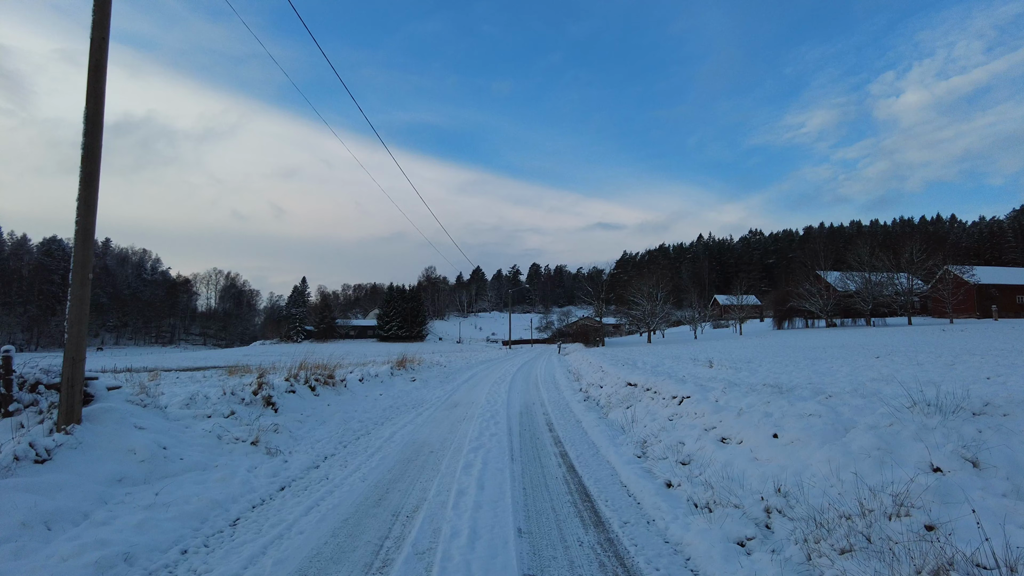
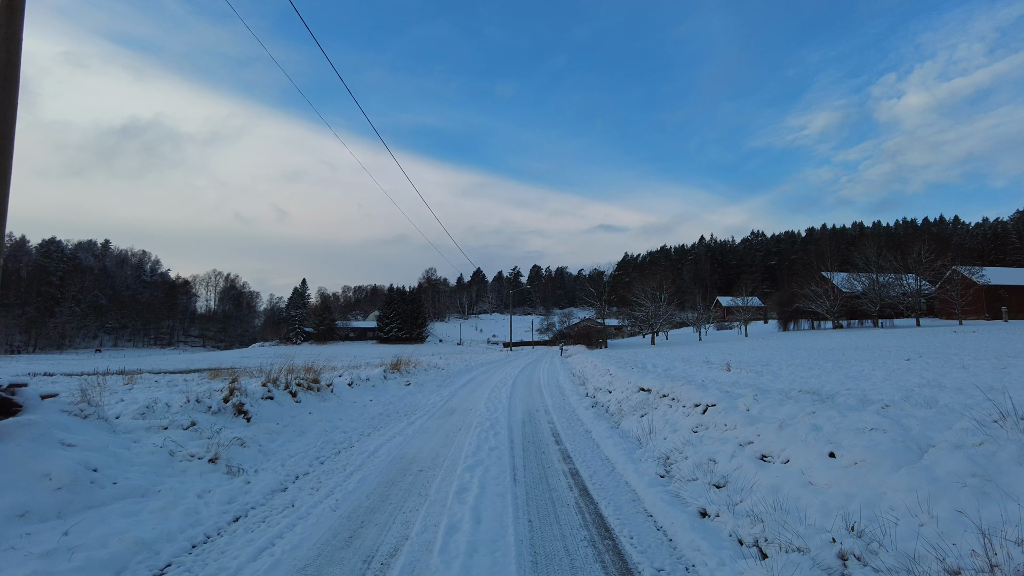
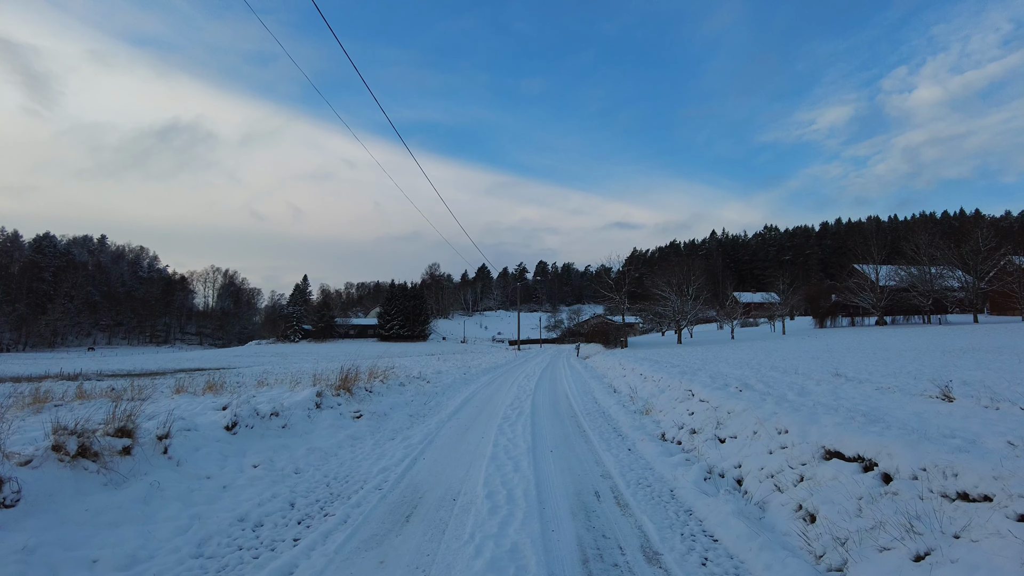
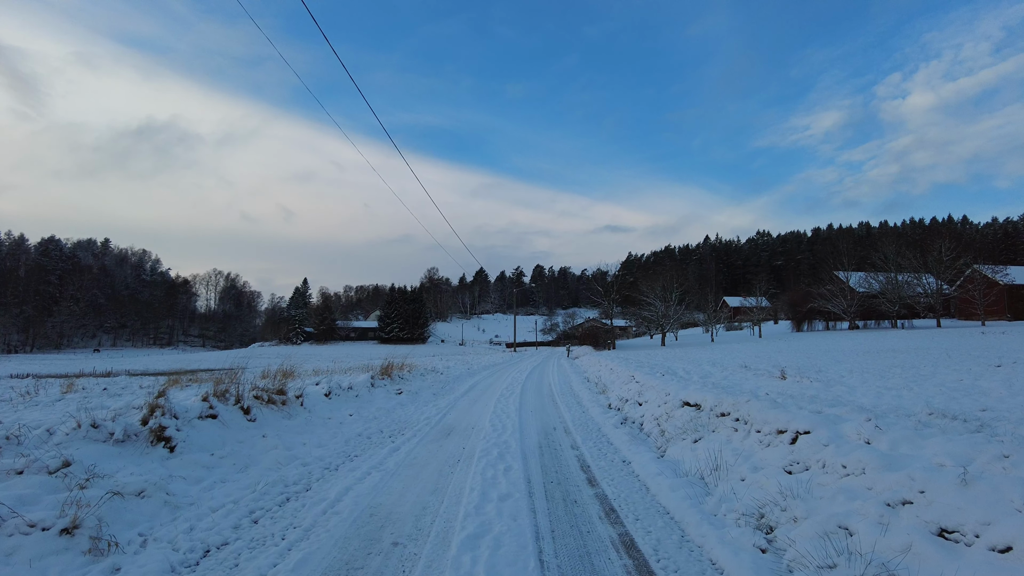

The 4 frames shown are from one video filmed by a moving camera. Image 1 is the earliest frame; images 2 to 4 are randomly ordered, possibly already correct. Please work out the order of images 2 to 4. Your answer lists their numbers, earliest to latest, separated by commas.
2, 4, 3
